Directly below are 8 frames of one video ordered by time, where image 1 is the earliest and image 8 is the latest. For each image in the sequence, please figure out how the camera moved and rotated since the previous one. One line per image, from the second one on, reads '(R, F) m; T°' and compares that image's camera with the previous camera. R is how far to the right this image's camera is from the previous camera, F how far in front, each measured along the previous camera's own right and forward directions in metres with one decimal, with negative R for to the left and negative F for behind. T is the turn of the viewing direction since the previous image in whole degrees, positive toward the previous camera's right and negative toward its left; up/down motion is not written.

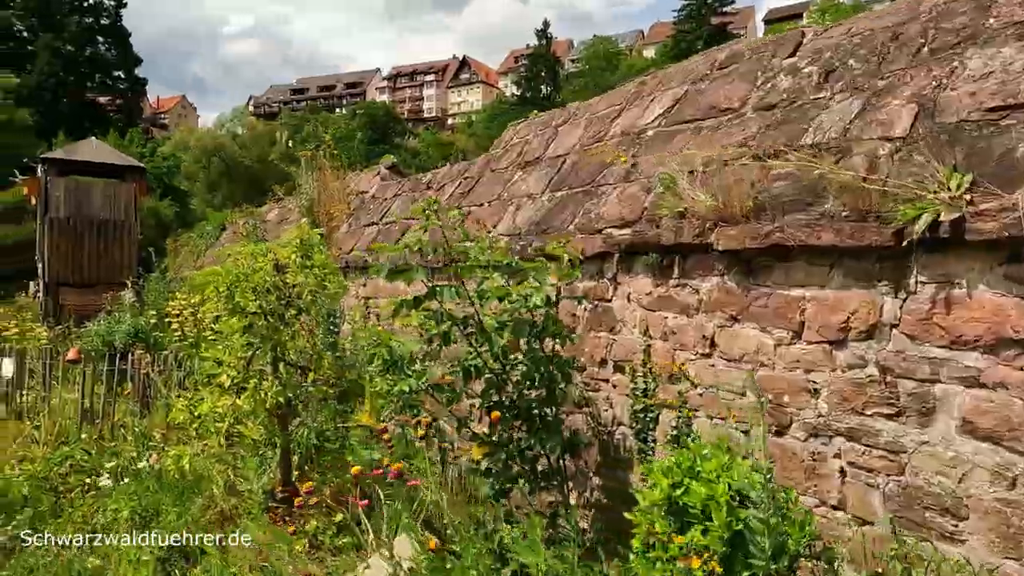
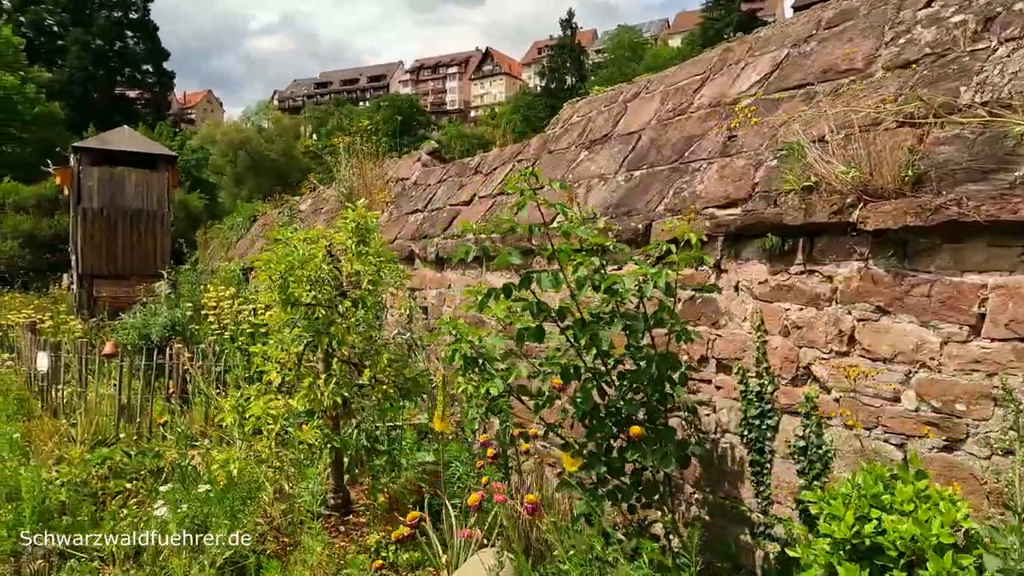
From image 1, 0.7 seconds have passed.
(-0.3, +0.4) m; -2°
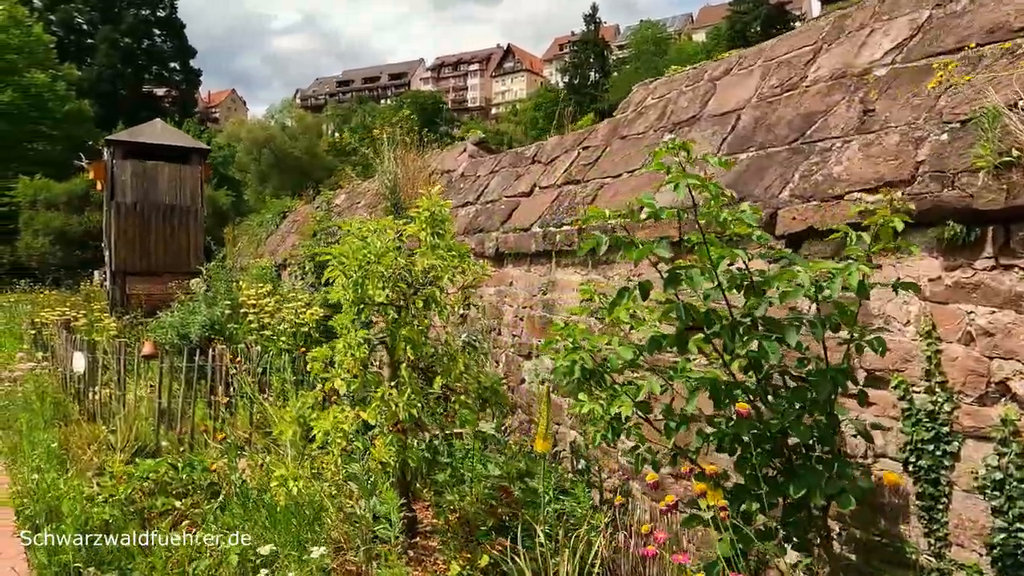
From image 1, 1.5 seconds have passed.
(-0.4, +0.4) m; -2°
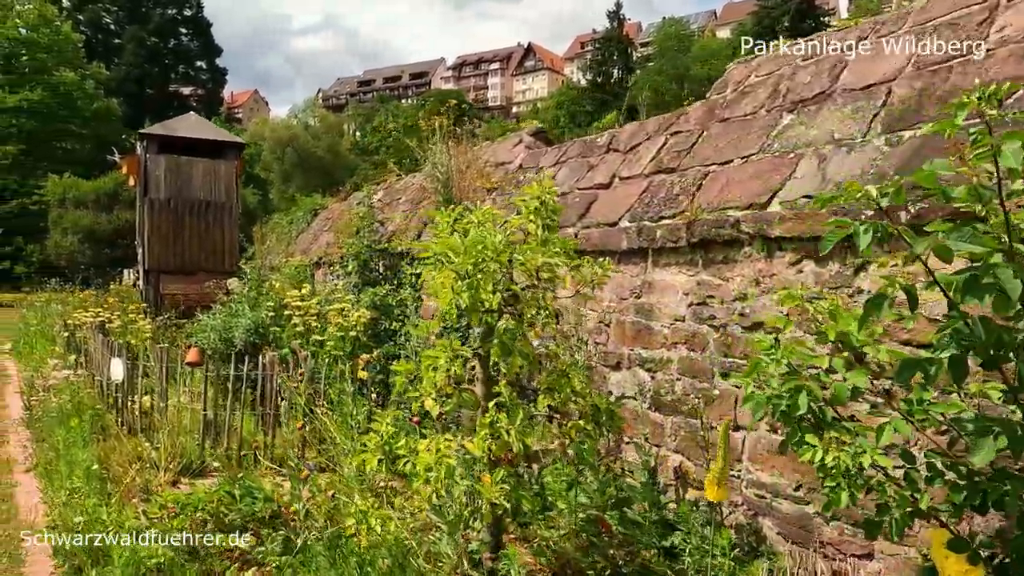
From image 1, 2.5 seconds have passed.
(-0.5, +0.5) m; -2°
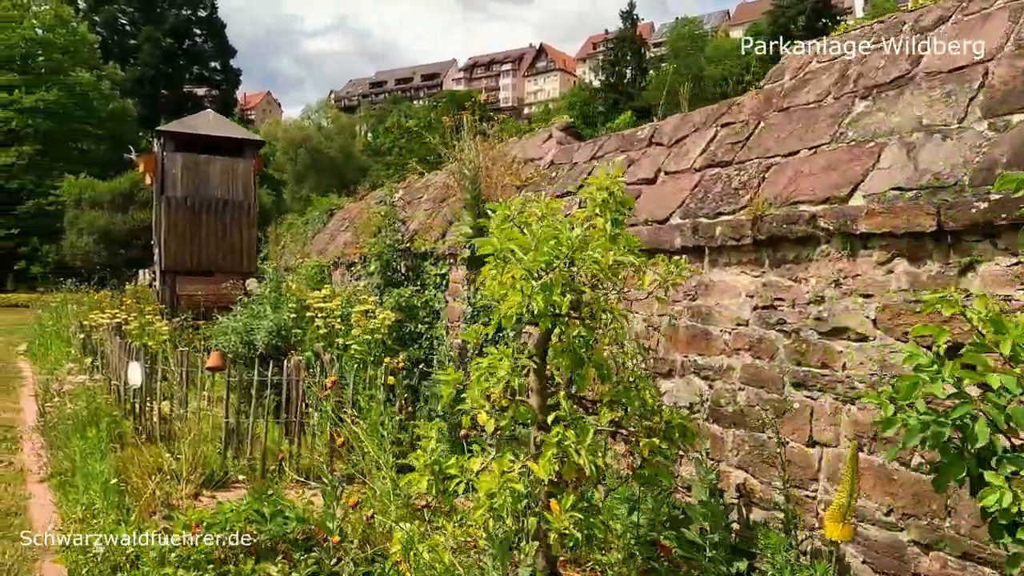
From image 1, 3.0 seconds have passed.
(-0.2, +0.3) m; -1°
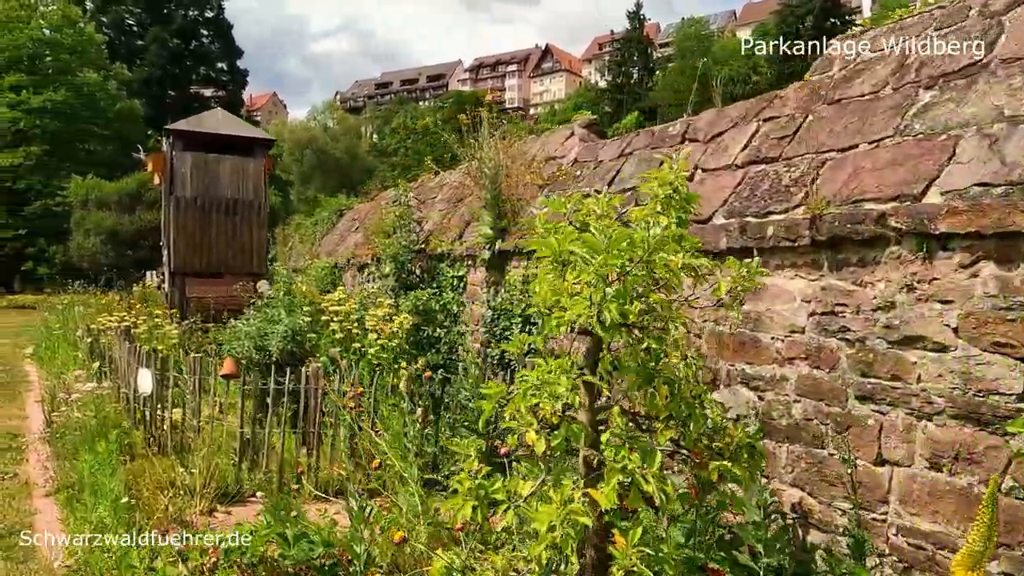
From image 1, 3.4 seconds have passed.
(-0.2, +0.2) m; 0°
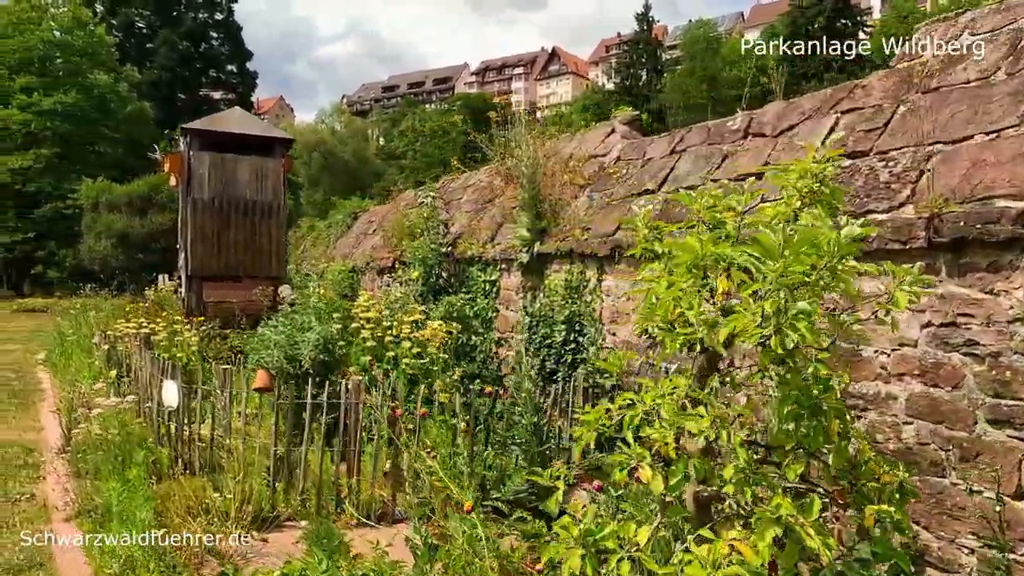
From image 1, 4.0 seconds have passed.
(-0.3, +0.3) m; 0°
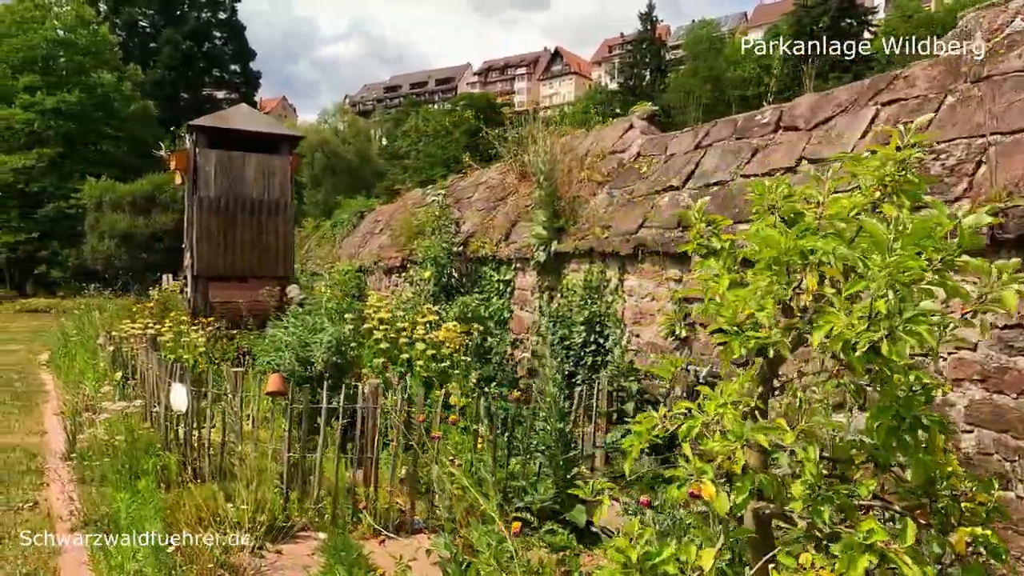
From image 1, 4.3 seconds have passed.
(-0.1, +0.2) m; 0°
